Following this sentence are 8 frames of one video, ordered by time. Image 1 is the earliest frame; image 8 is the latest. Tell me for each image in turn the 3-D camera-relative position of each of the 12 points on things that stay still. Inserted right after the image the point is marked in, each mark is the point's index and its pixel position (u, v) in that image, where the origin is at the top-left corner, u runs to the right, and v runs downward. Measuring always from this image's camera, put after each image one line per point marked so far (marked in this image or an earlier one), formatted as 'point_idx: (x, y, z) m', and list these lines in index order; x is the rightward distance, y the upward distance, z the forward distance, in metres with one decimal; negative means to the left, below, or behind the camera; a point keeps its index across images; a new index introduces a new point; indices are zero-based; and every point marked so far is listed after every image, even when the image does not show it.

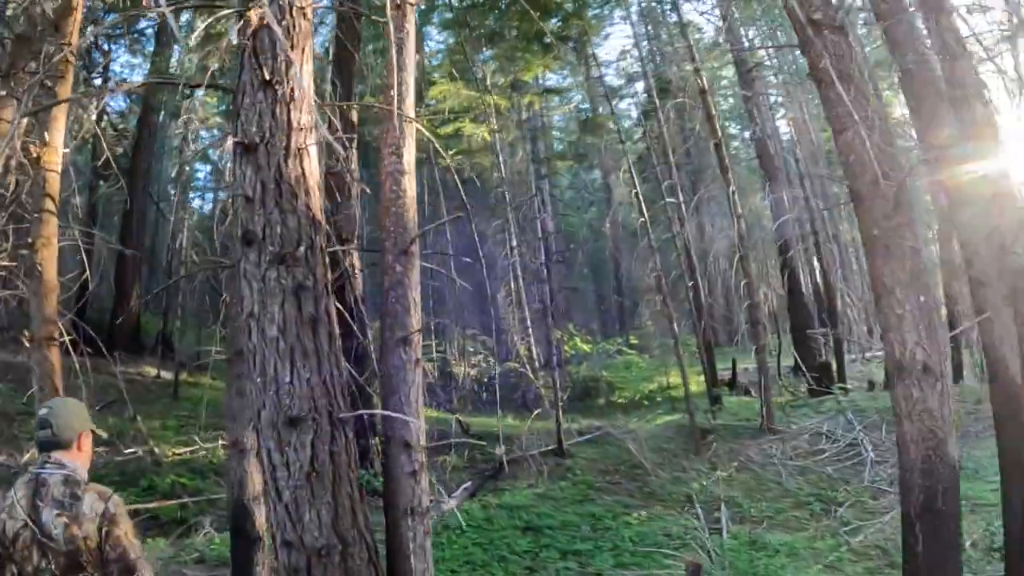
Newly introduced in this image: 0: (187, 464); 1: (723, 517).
0: (-4.0, -2.2, +9.7) m
1: (+2.0, -2.1, +7.5) m
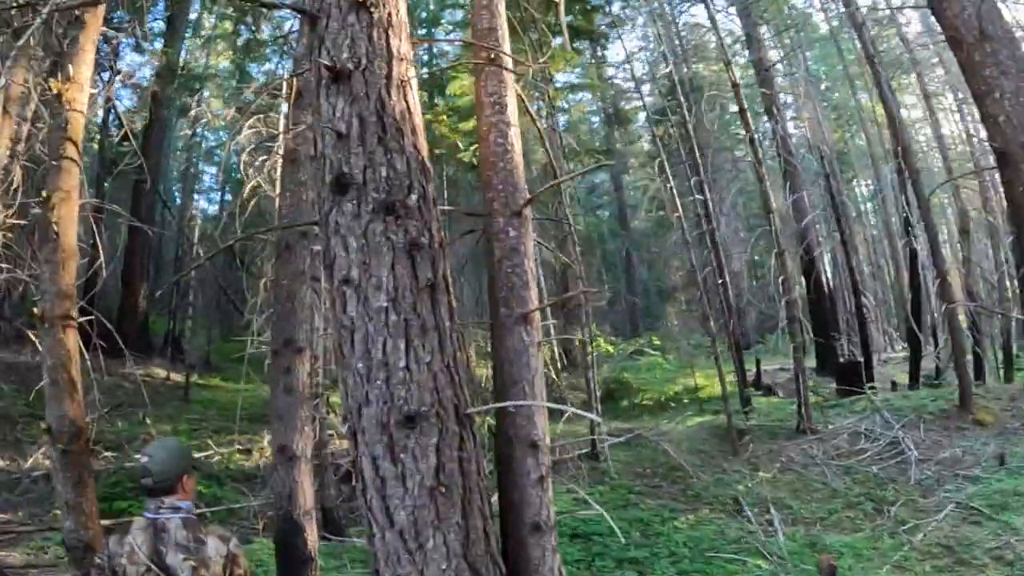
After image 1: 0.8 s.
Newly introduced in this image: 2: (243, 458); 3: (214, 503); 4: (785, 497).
0: (-3.6, -2.2, +9.3) m
1: (+2.4, -2.0, +7.0) m
2: (-3.4, -2.2, +10.0) m
3: (-3.1, -2.3, +8.3) m
4: (+2.8, -2.1, +7.9) m
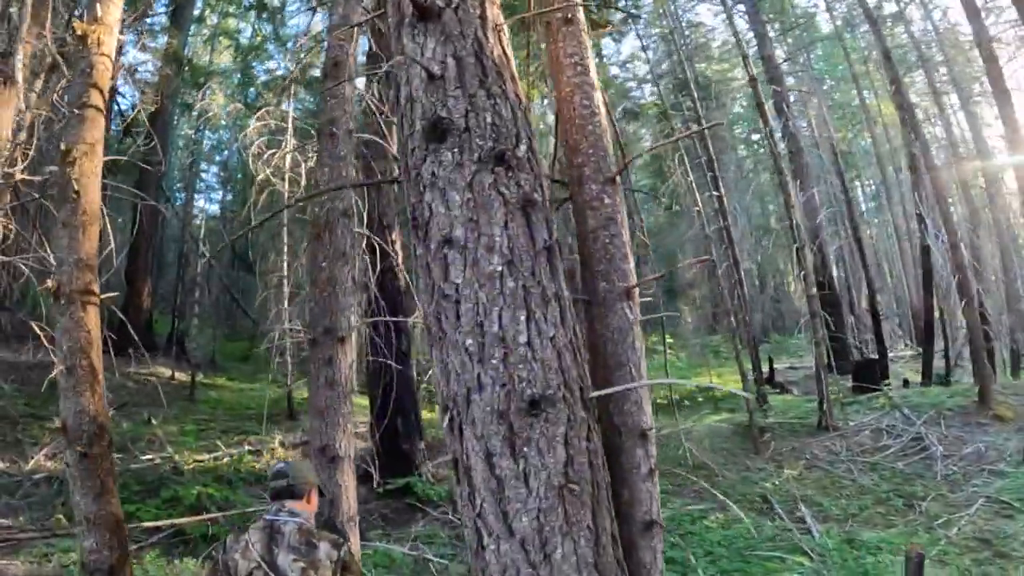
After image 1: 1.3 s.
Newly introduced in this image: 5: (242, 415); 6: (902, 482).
0: (-3.4, -2.1, +9.1) m
1: (+2.6, -2.0, +6.8) m
2: (-3.2, -2.1, +9.7) m
3: (-2.9, -2.3, +8.1) m
4: (+3.0, -2.0, +7.7) m
5: (-4.1, -1.9, +12.1) m
6: (+4.1, -2.1, +8.4) m
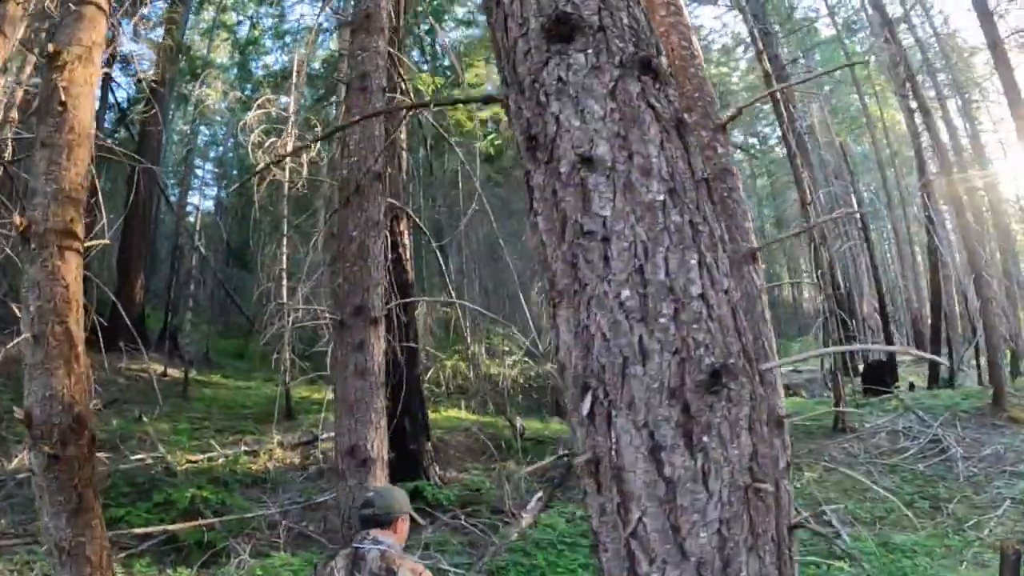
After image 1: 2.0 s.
0: (-3.4, -2.1, +8.7) m
1: (+2.7, -1.9, +6.5) m
2: (-3.1, -2.1, +9.4) m
3: (-2.8, -2.2, +7.7) m
4: (+3.1, -2.0, +7.4) m
5: (-4.1, -1.9, +11.7) m
6: (+4.2, -2.0, +8.2) m
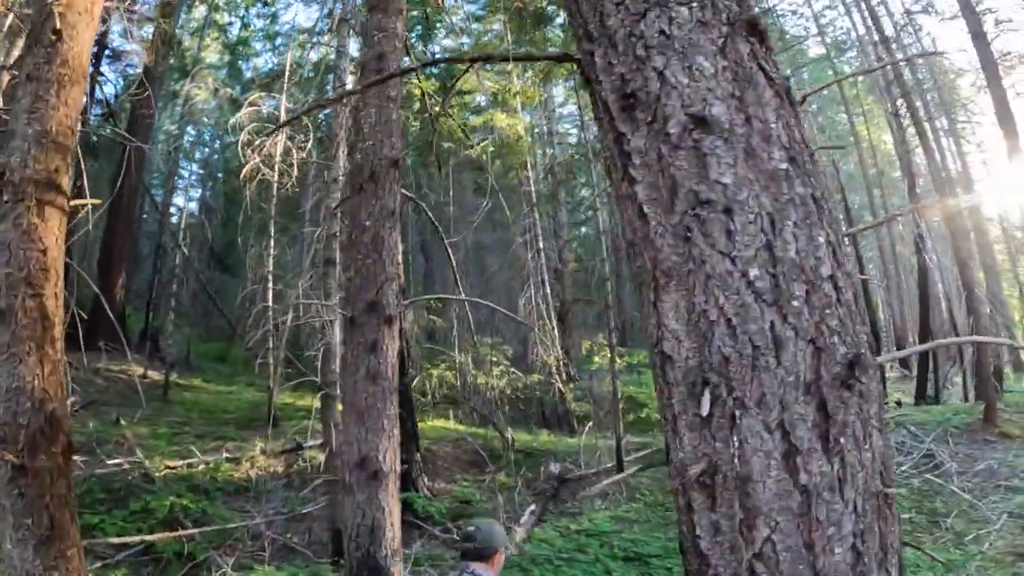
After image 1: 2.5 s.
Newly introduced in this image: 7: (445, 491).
0: (-3.5, -2.1, +8.4) m
1: (+2.6, -2.0, +6.4) m
2: (-3.2, -2.1, +9.1) m
3: (-2.9, -2.2, +7.5) m
4: (+3.0, -2.1, +7.3) m
5: (-4.2, -1.9, +11.5) m
6: (+4.1, -2.2, +8.0) m
7: (-0.7, -2.1, +8.1) m
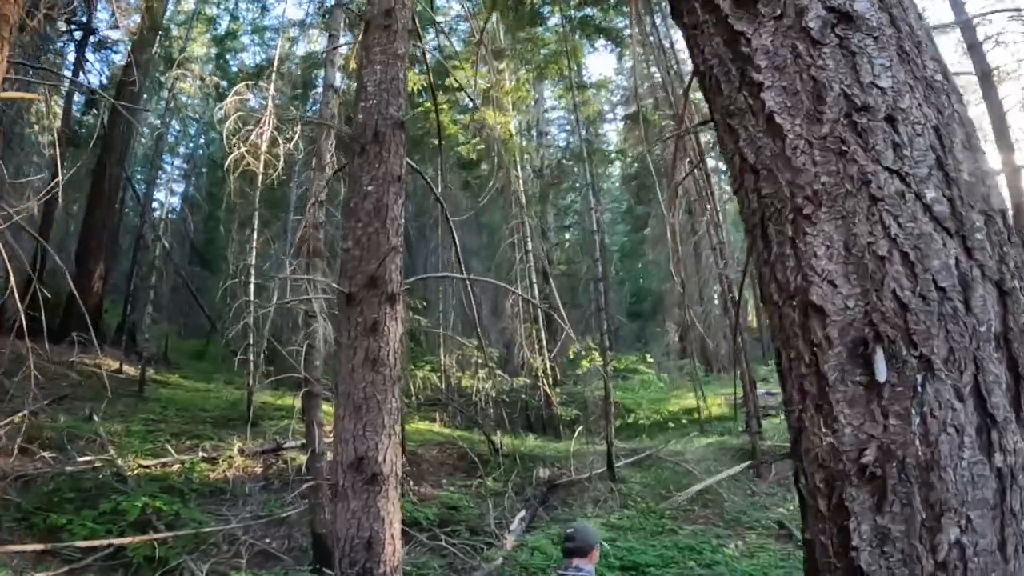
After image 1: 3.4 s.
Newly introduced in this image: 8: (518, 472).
0: (-3.6, -2.0, +8.1) m
1: (+2.5, -2.1, +6.1) m
2: (-3.4, -2.0, +8.8) m
3: (-3.0, -2.1, +7.1) m
4: (+2.9, -2.1, +7.1) m
5: (-4.4, -1.8, +11.1) m
6: (+4.0, -2.3, +7.8) m
7: (-0.8, -2.1, +7.8) m
8: (+0.1, -2.1, +8.8) m
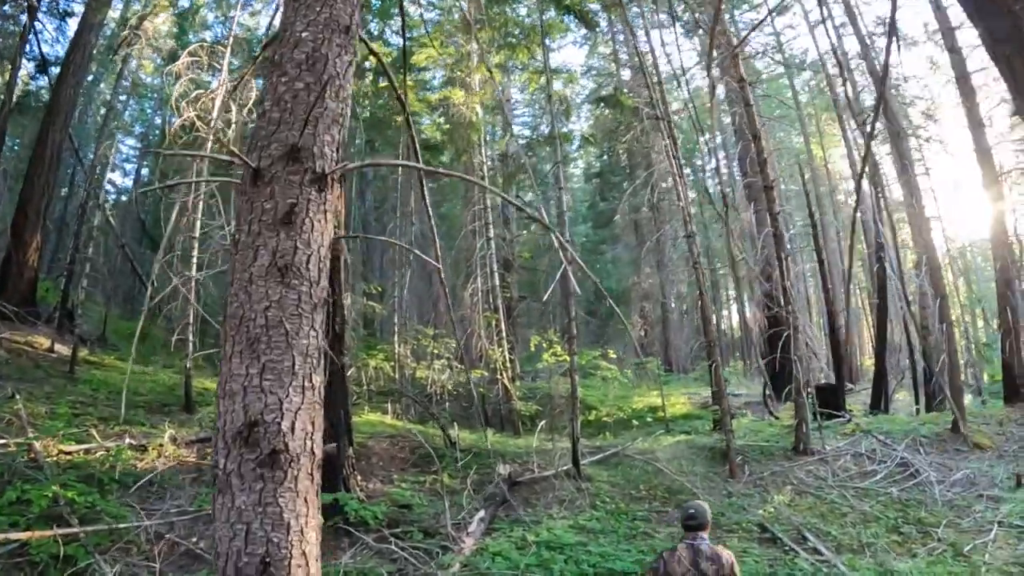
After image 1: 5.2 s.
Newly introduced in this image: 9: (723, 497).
0: (-4.0, -1.7, +7.3) m
1: (+2.2, -2.0, +5.6) m
2: (-3.8, -1.7, +7.9) m
3: (-3.4, -1.9, +6.3) m
4: (+2.5, -2.0, +6.6) m
5: (-5.0, -1.5, +10.2) m
6: (+3.6, -2.2, +7.4) m
7: (-1.2, -1.8, +7.1) m
8: (-0.4, -1.9, +8.2) m
9: (+1.9, -2.0, +7.3) m
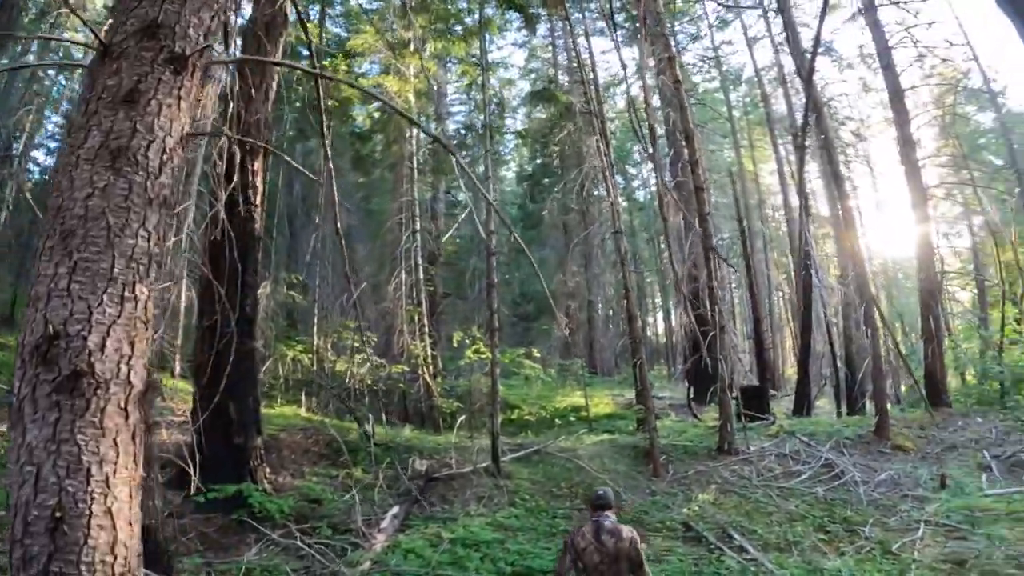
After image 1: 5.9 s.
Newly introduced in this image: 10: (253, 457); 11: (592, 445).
0: (-4.6, -1.5, +6.6) m
1: (+1.7, -1.9, +5.5) m
2: (-4.5, -1.5, +7.3) m
3: (-4.0, -1.6, +5.7) m
4: (+1.9, -2.0, +6.5) m
5: (-5.9, -1.2, +9.4) m
6: (+2.9, -2.2, +7.4) m
7: (-1.9, -1.7, +6.7) m
8: (-1.2, -1.7, +7.8) m
9: (+1.2, -1.9, +7.1) m
10: (-2.1, -1.4, +6.5) m
11: (+0.9, -1.8, +9.2) m
